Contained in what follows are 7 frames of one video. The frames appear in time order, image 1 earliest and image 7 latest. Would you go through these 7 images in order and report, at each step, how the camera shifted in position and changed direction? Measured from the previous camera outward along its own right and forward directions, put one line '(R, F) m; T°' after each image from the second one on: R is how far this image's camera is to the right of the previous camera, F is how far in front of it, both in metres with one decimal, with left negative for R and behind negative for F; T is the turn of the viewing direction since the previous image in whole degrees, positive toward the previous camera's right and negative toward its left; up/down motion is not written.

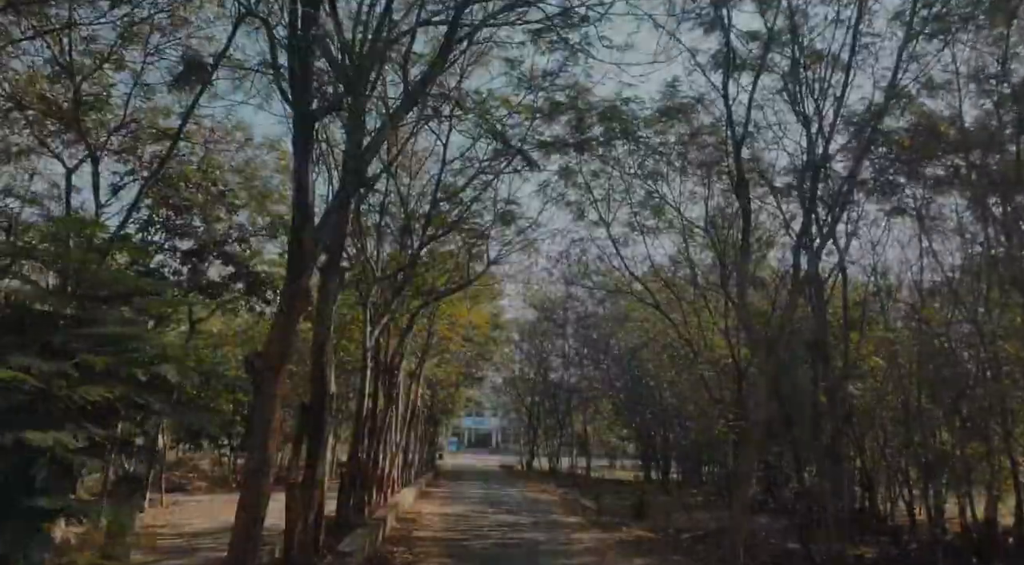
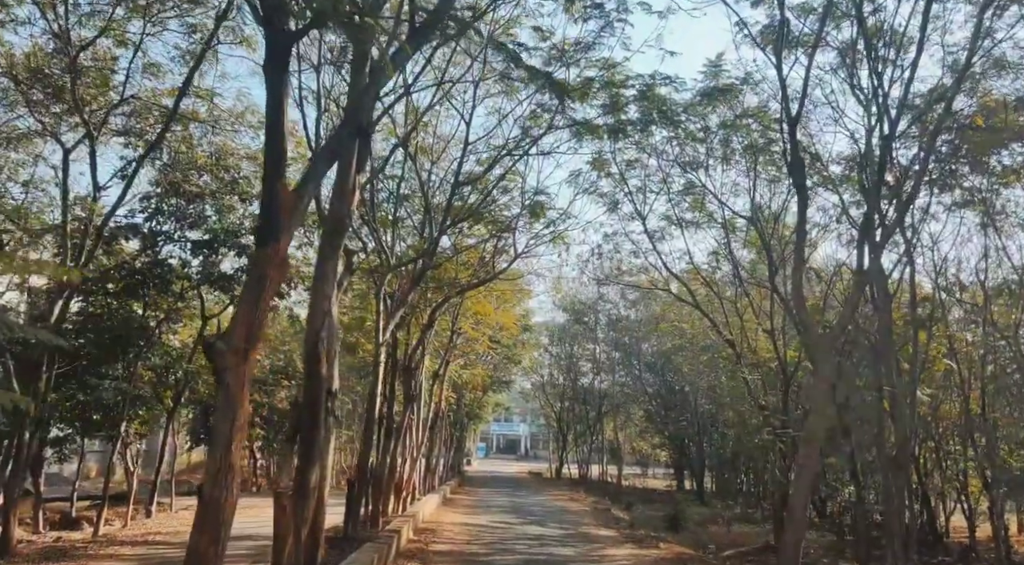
(0.0, +1.2) m; -2°
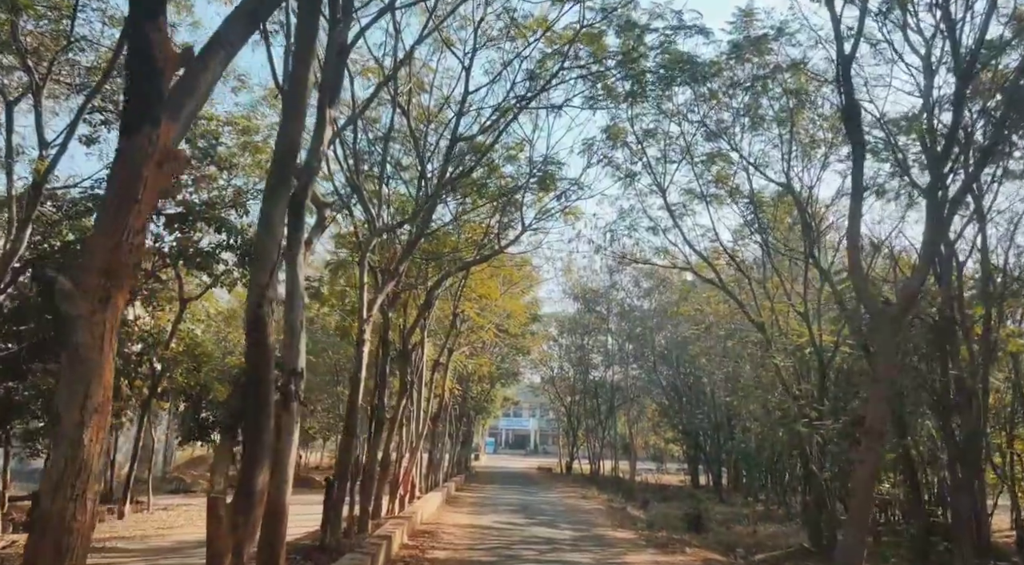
(0.0, +1.6) m; -1°
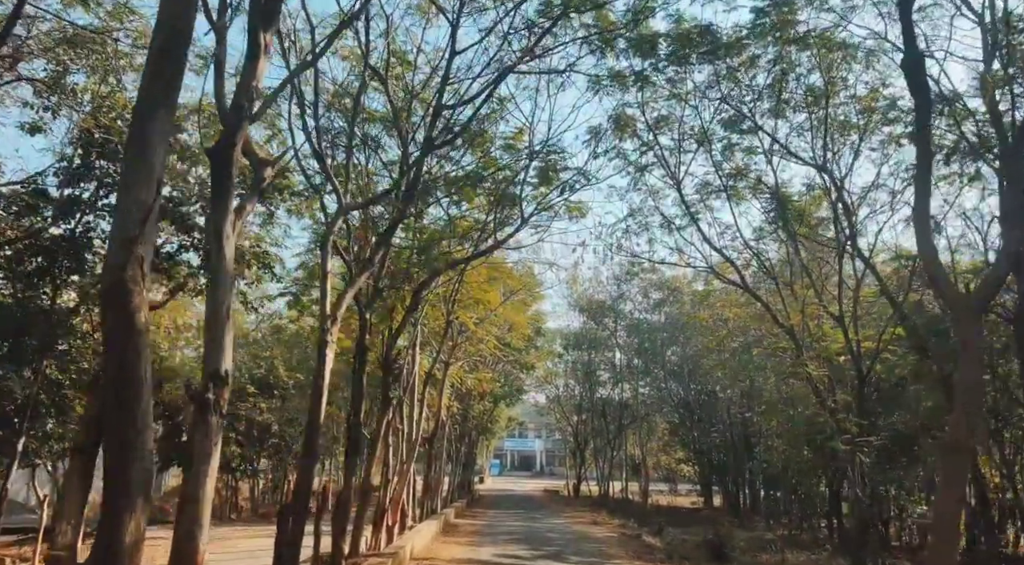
(+0.1, +1.7) m; 0°
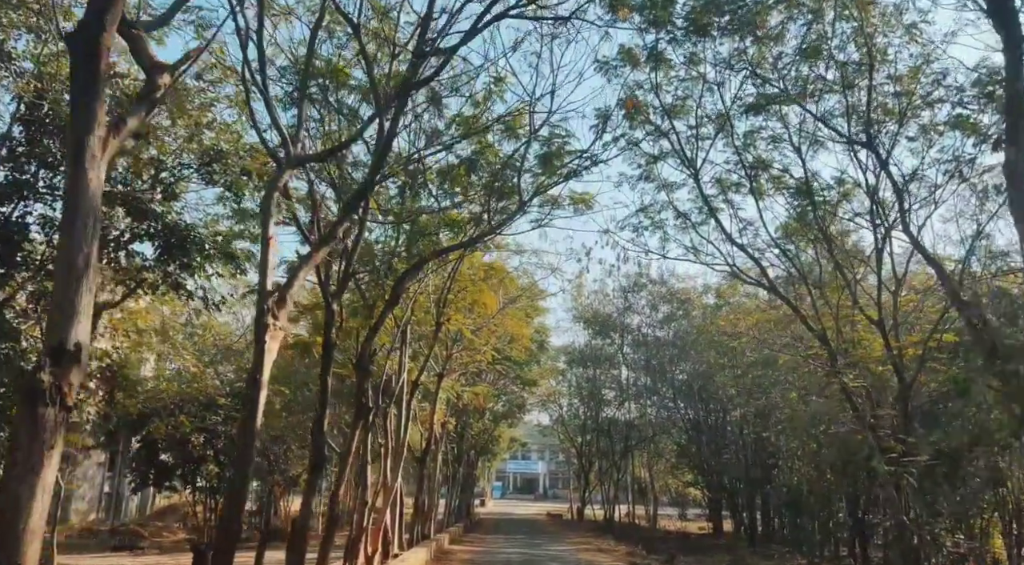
(+0.1, +1.6) m; 0°
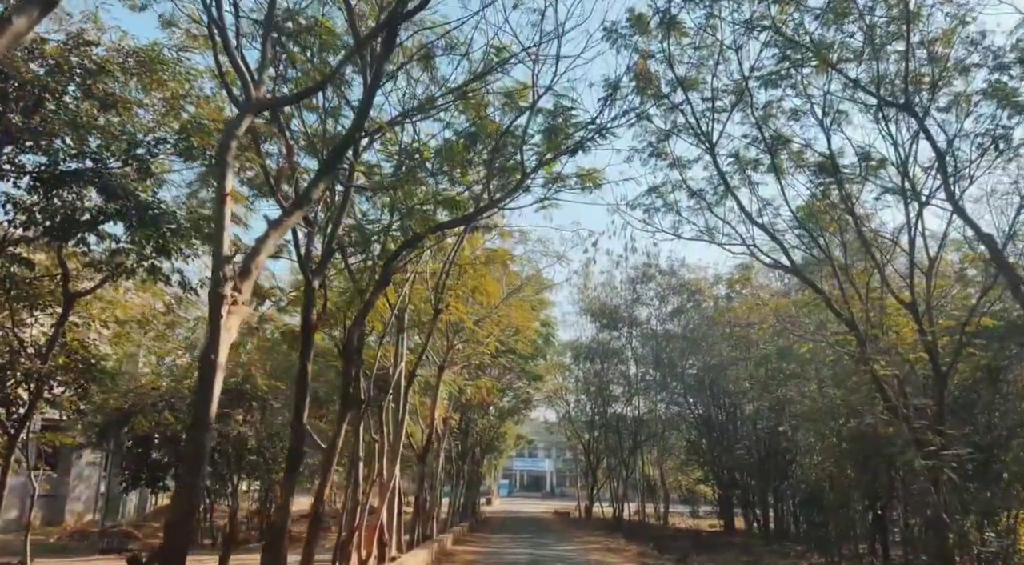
(0.0, +0.9) m; 0°
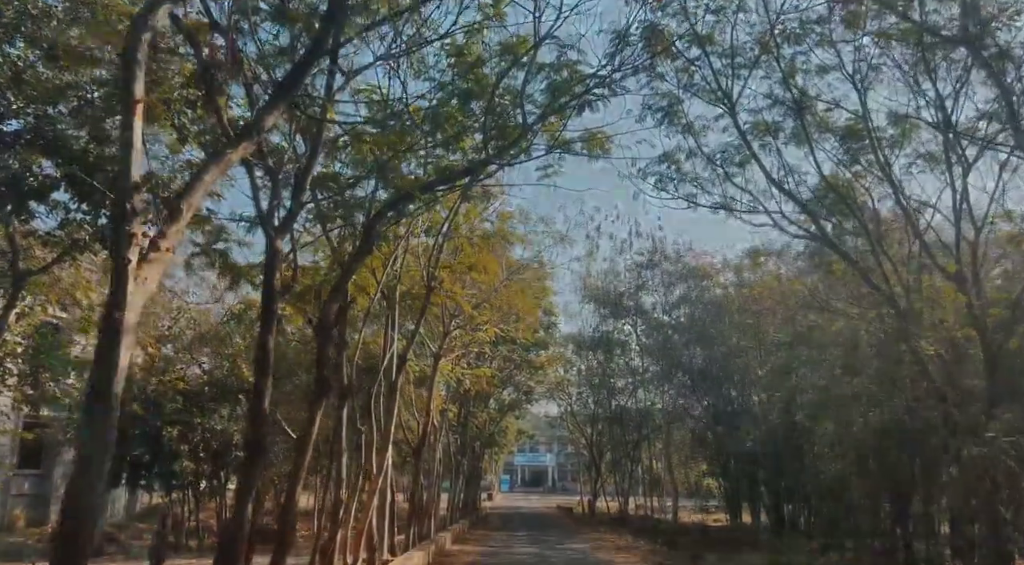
(0.0, +1.2) m; 0°
